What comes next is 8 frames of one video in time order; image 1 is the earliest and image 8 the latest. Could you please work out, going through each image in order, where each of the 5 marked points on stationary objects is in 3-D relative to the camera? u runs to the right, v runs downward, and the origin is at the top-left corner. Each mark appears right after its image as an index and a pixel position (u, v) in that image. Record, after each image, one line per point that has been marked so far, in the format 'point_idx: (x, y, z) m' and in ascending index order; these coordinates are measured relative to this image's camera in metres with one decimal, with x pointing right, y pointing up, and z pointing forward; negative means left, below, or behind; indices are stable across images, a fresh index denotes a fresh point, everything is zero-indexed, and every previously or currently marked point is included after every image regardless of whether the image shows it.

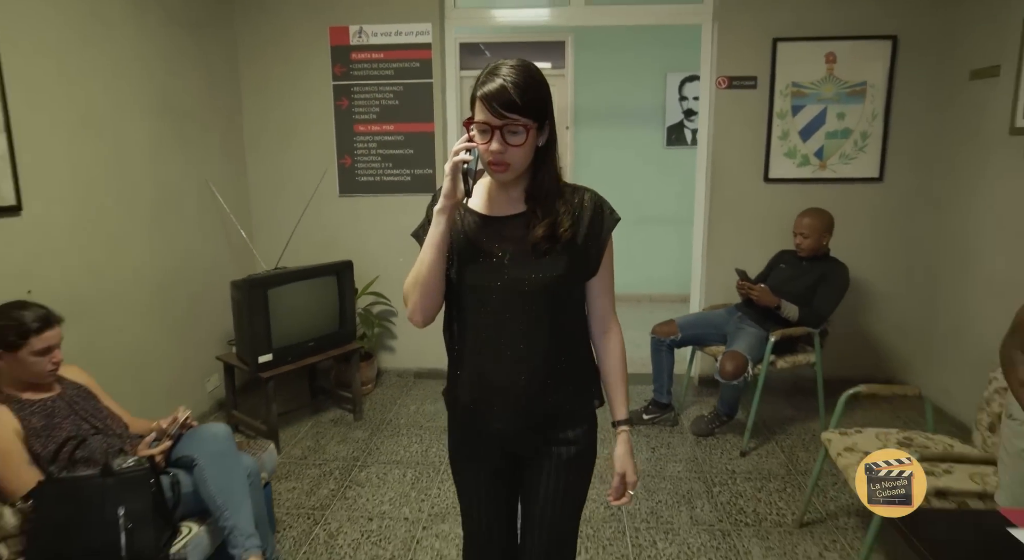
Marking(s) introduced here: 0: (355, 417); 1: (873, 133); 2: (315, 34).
0: (-0.8, -0.7, +3.0) m
1: (+1.9, +0.8, +3.1) m
2: (-1.1, +1.4, +3.3) m
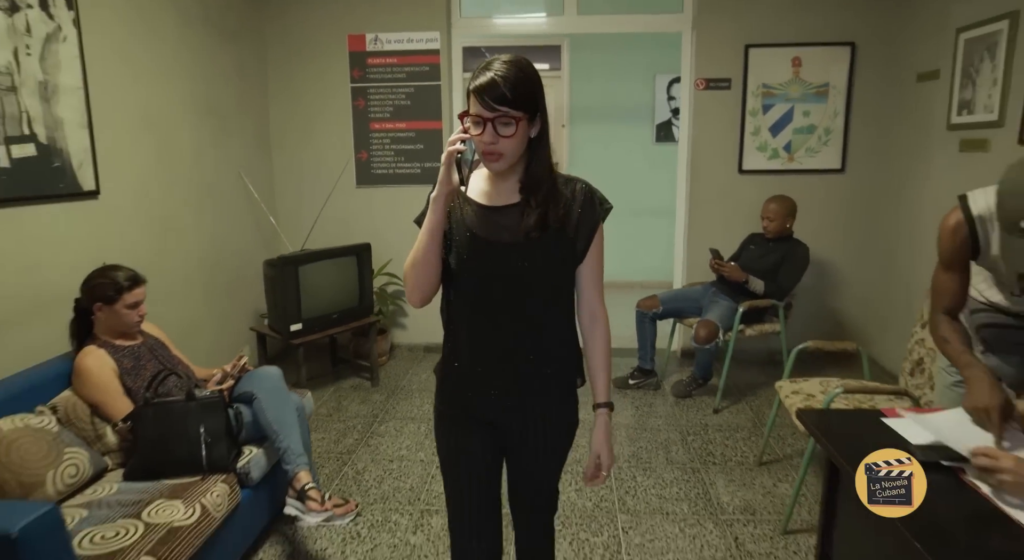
0: (-0.8, -0.6, +3.4) m
1: (+1.9, +0.9, +3.5) m
2: (-1.1, +1.5, +3.6) m
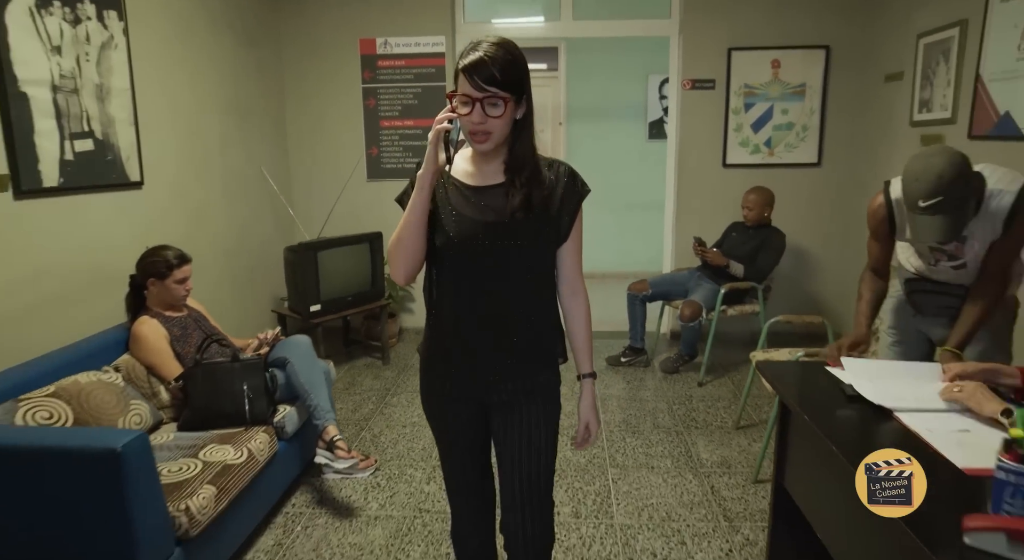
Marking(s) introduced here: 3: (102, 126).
0: (-0.8, -0.5, +3.7) m
1: (+1.9, +1.0, +3.8) m
2: (-1.1, +1.6, +3.9) m
3: (-1.6, +0.6, +2.4) m
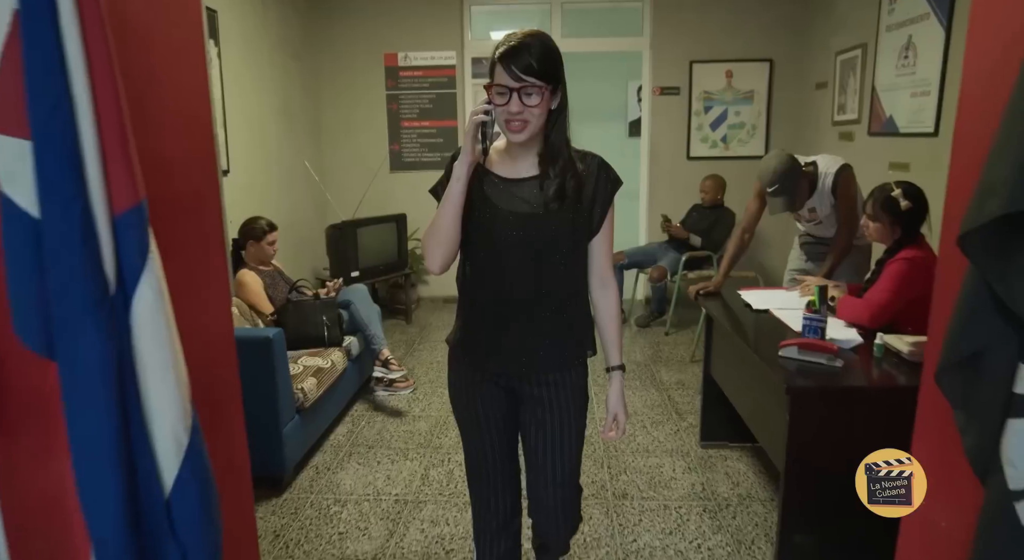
0: (-0.8, -0.3, +4.4) m
1: (+1.9, +1.2, +4.6) m
2: (-1.1, +1.8, +4.7) m
3: (-1.6, +0.8, +3.1) m
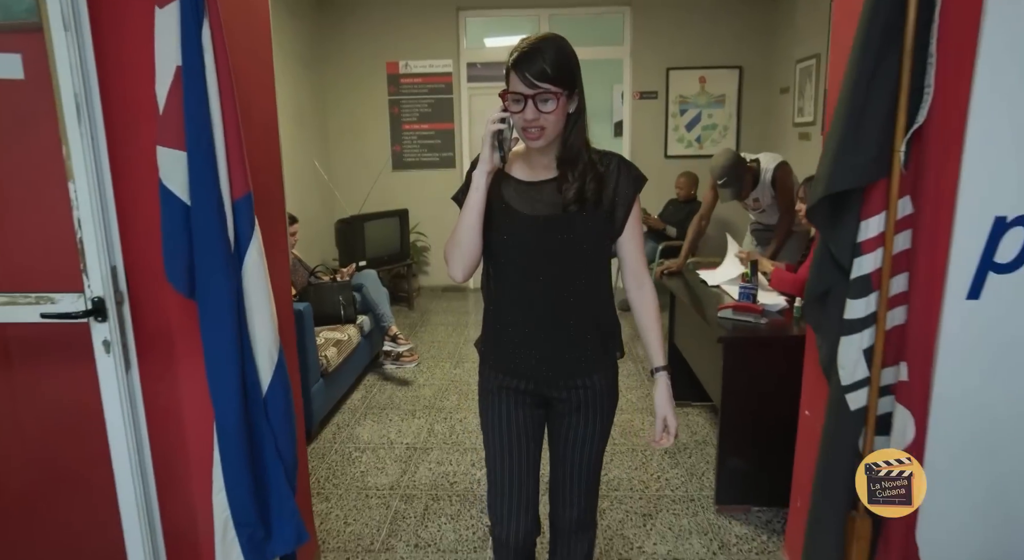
0: (-0.8, -0.2, +4.8) m
1: (+1.9, +1.3, +5.0) m
2: (-1.2, +1.8, +5.1) m
3: (-1.7, +0.9, +3.5) m
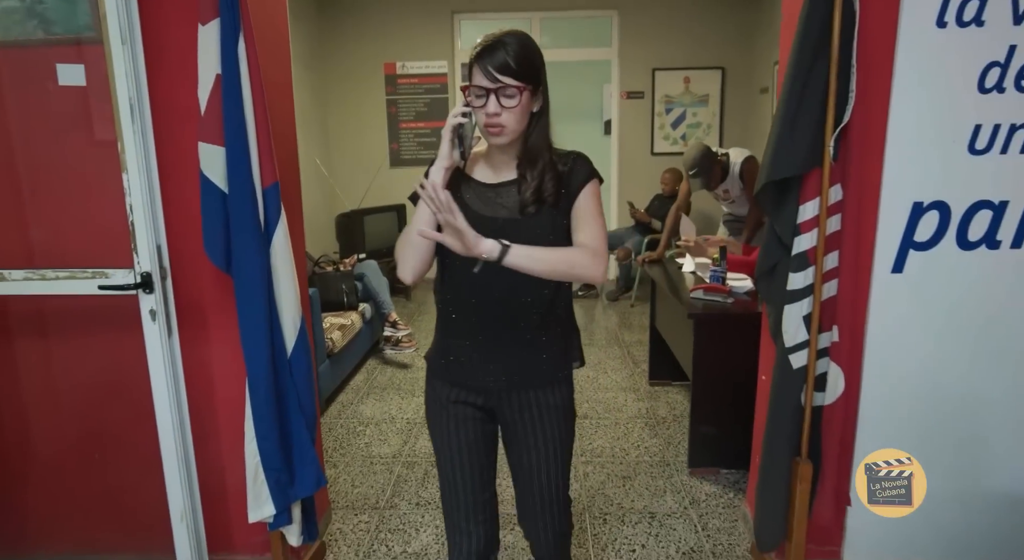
0: (-0.9, -0.2, +5.0) m
1: (+1.8, +1.4, +5.3) m
2: (-1.2, +1.9, +5.3) m
3: (-1.7, +0.9, +3.7) m
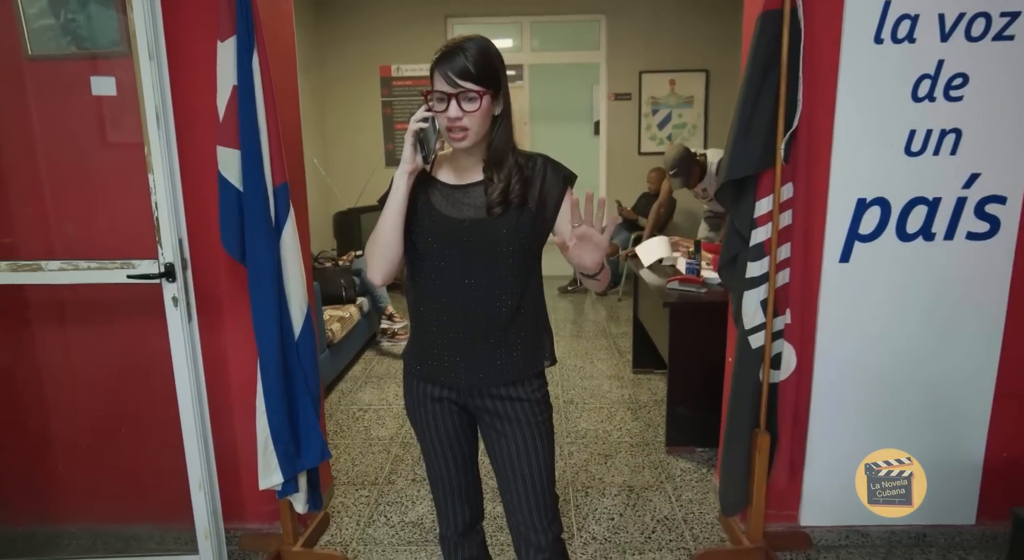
0: (-1.0, -0.1, +5.2) m
1: (+1.7, +1.4, +5.4) m
2: (-1.3, +1.9, +5.4) m
3: (-1.8, +1.0, +3.8) m
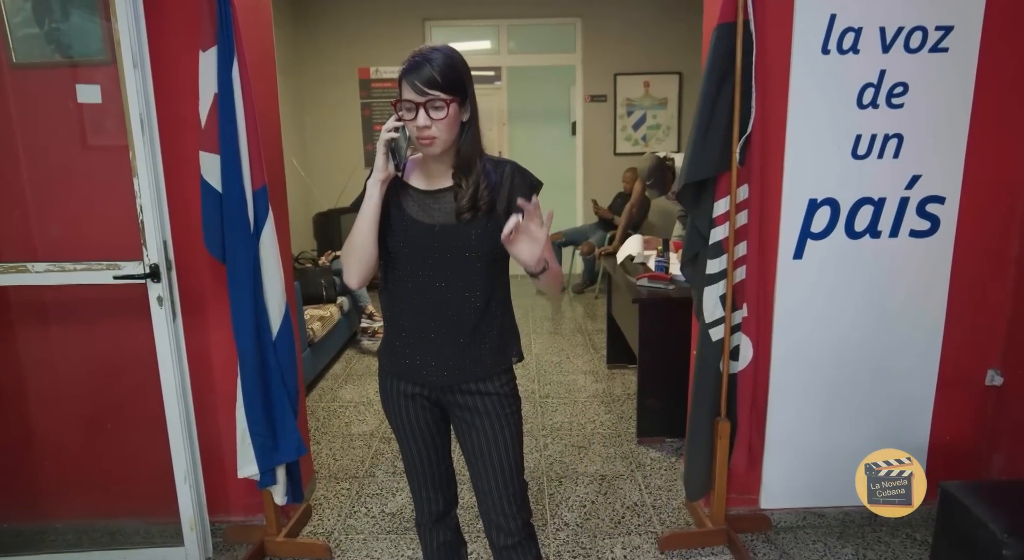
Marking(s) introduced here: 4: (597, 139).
0: (-1.1, -0.1, +5.3) m
1: (+1.5, +1.5, +5.6) m
2: (-1.5, +1.9, +5.5) m
3: (-1.9, +1.0, +3.9) m
4: (+0.8, +1.3, +5.6) m
